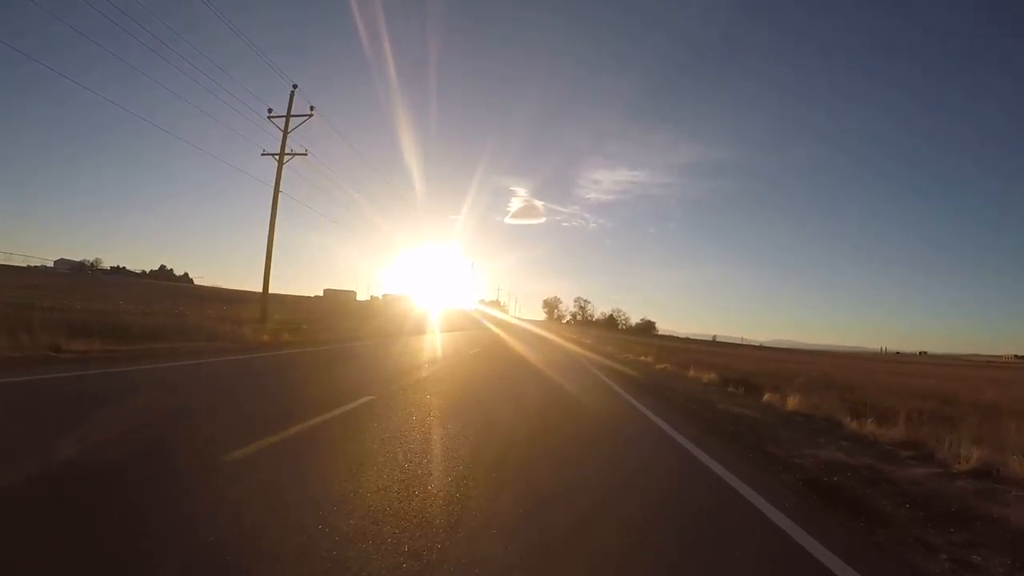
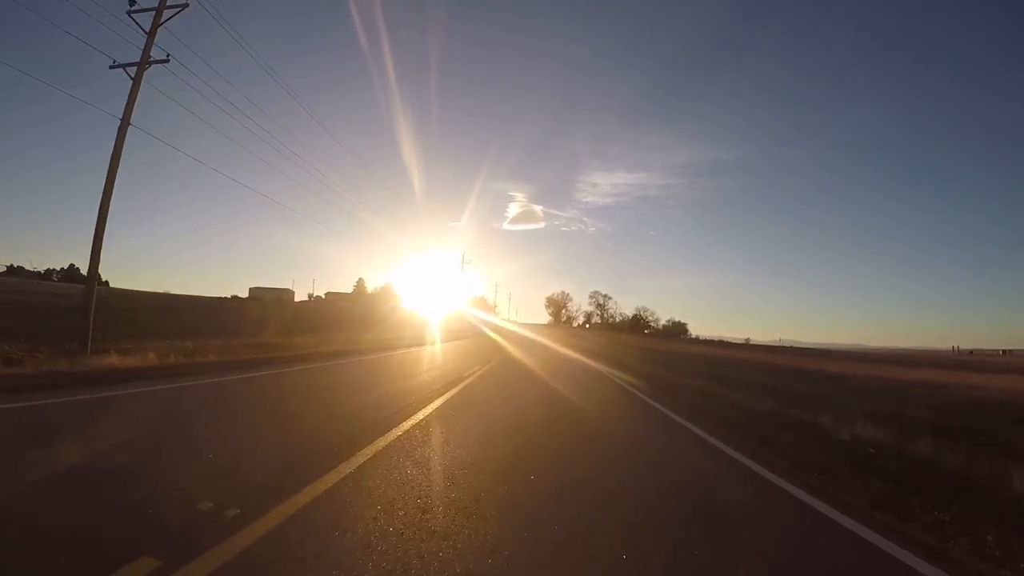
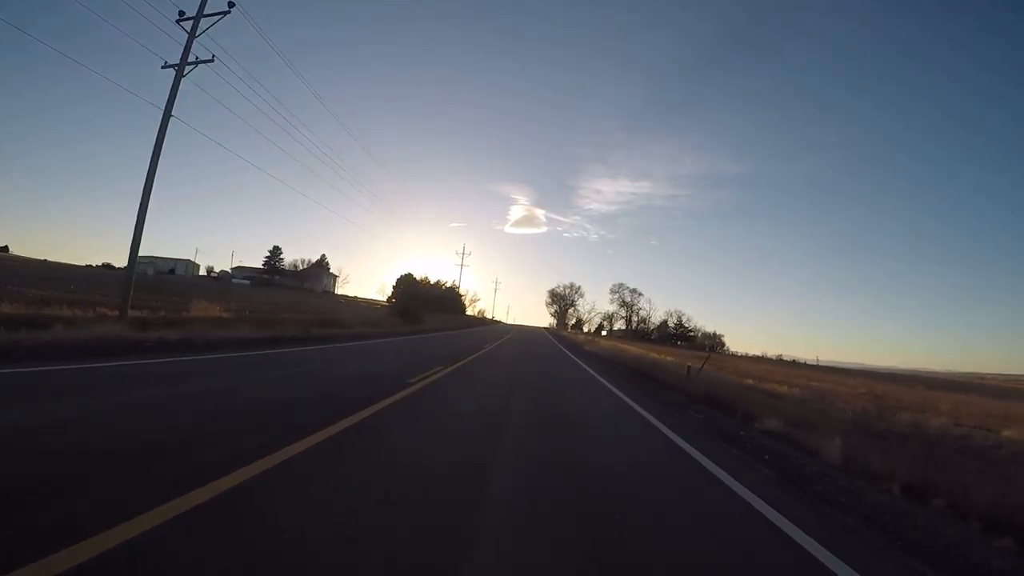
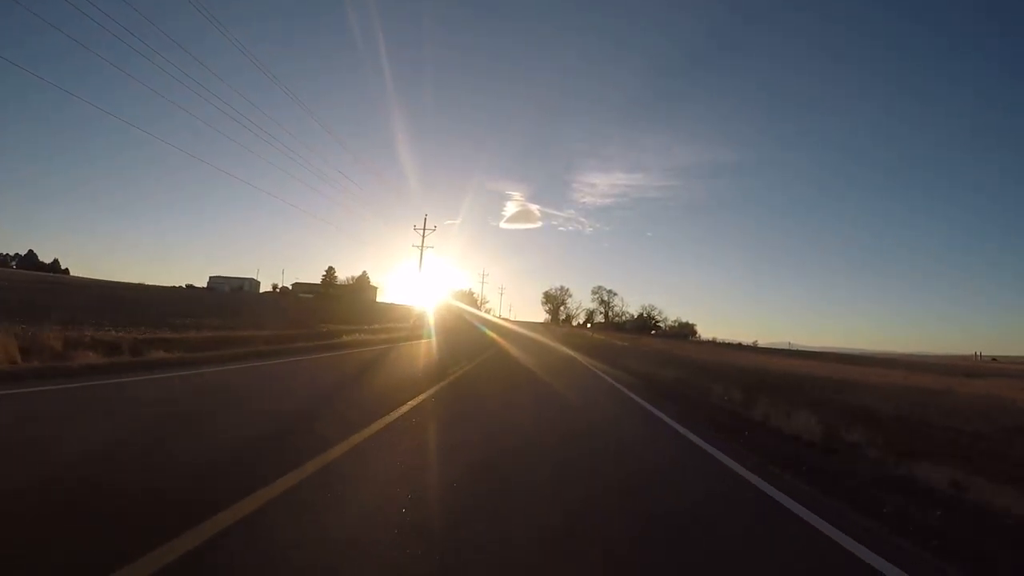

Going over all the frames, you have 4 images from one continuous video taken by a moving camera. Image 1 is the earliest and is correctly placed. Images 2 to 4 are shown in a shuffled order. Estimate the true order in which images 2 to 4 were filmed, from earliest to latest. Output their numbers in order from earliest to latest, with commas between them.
2, 4, 3
